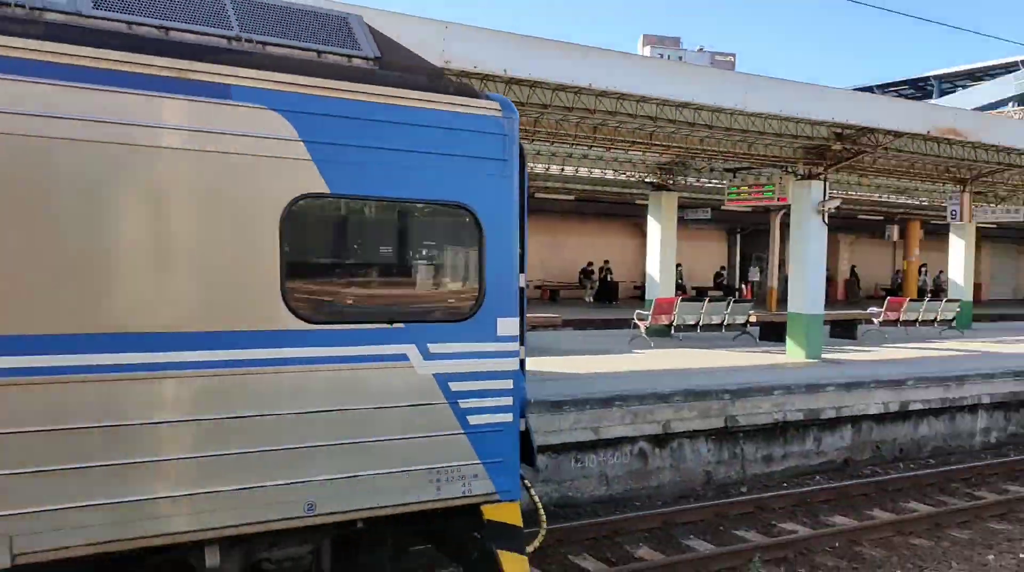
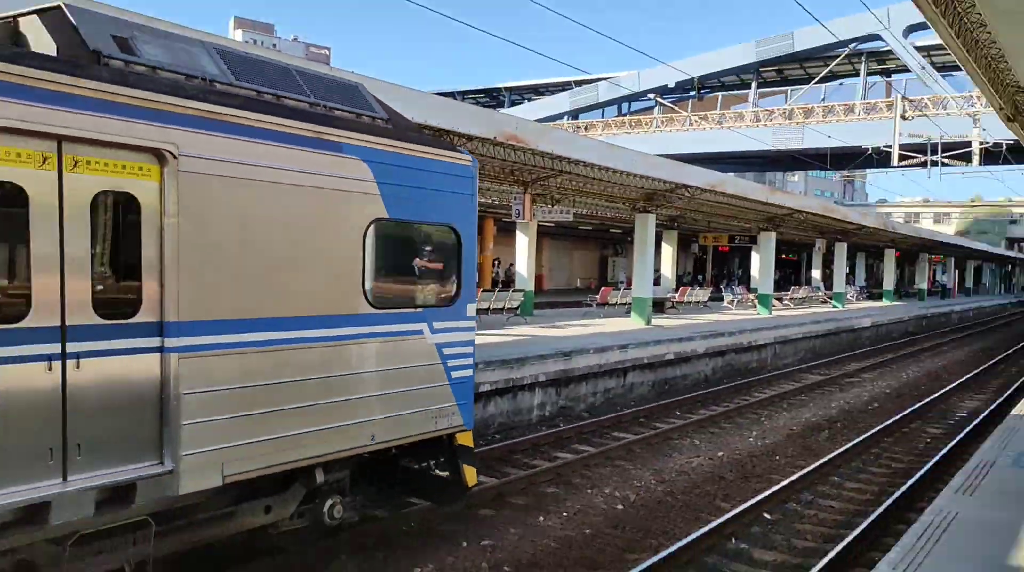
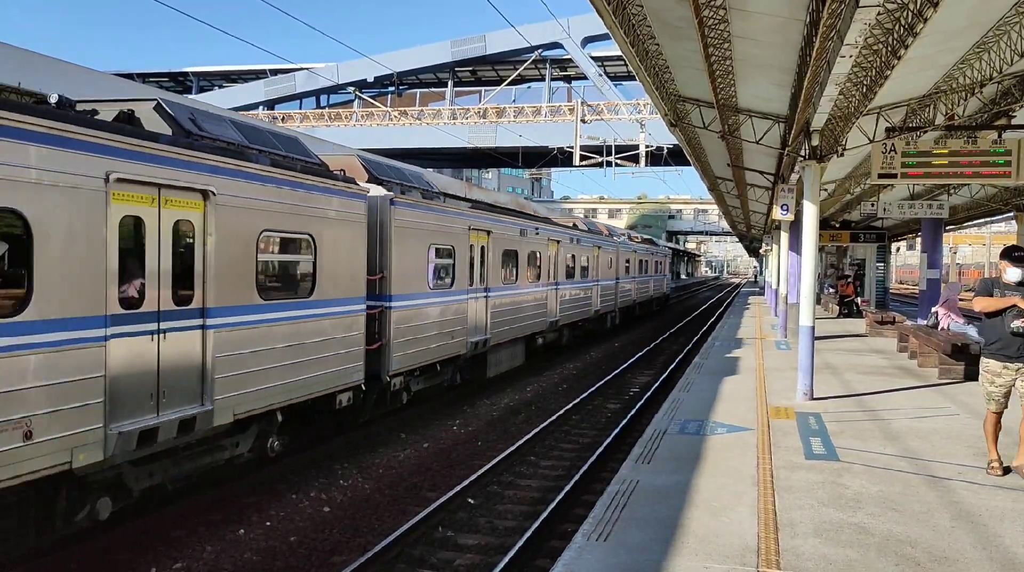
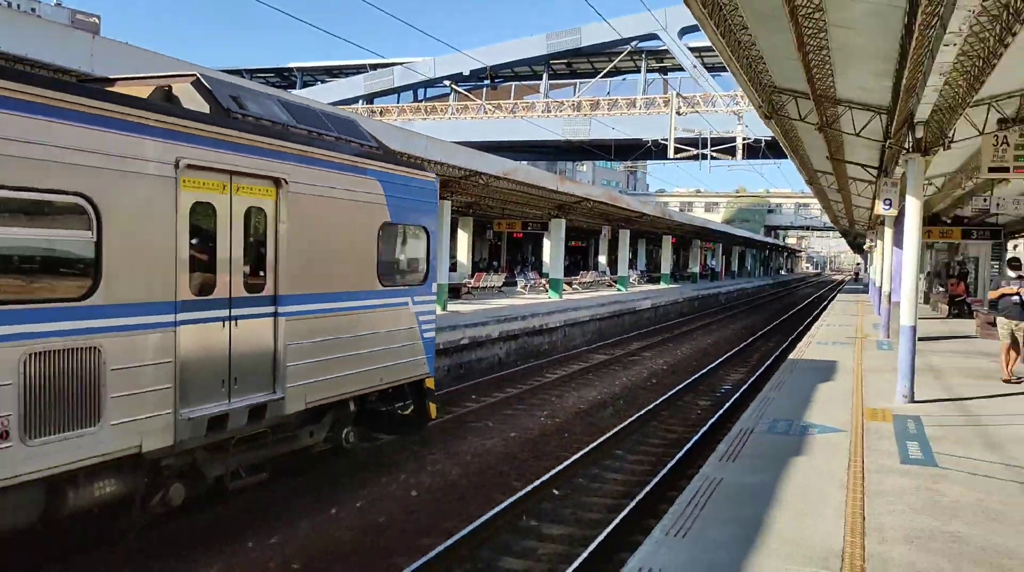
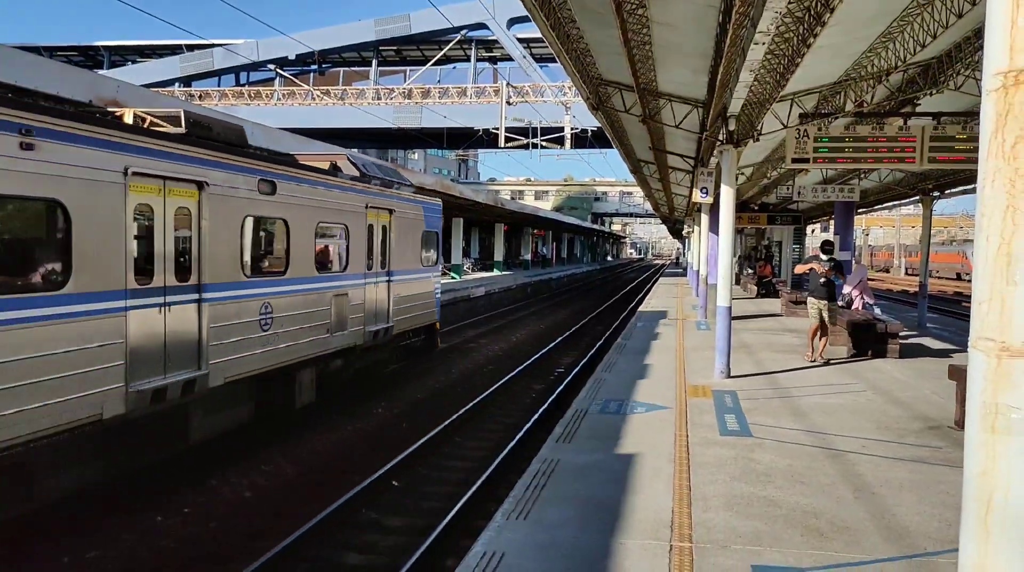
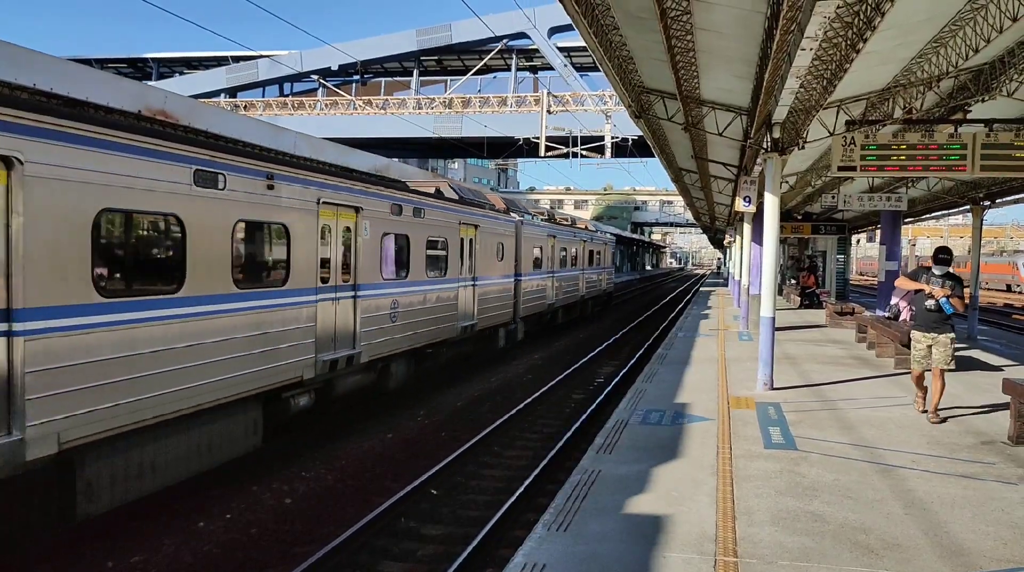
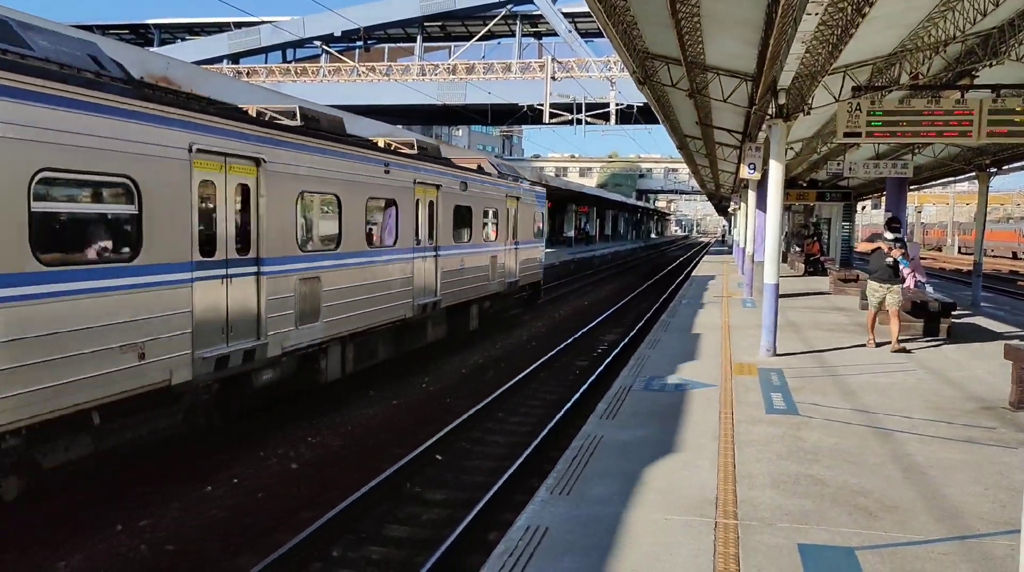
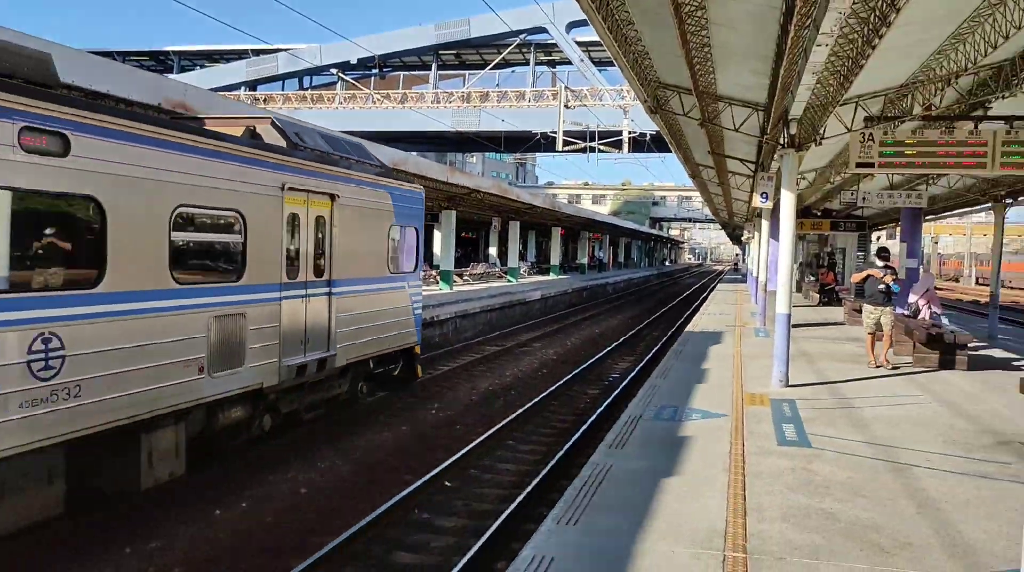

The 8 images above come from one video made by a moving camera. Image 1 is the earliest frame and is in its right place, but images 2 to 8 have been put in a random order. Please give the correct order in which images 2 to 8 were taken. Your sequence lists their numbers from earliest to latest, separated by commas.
2, 4, 8, 5, 7, 6, 3
